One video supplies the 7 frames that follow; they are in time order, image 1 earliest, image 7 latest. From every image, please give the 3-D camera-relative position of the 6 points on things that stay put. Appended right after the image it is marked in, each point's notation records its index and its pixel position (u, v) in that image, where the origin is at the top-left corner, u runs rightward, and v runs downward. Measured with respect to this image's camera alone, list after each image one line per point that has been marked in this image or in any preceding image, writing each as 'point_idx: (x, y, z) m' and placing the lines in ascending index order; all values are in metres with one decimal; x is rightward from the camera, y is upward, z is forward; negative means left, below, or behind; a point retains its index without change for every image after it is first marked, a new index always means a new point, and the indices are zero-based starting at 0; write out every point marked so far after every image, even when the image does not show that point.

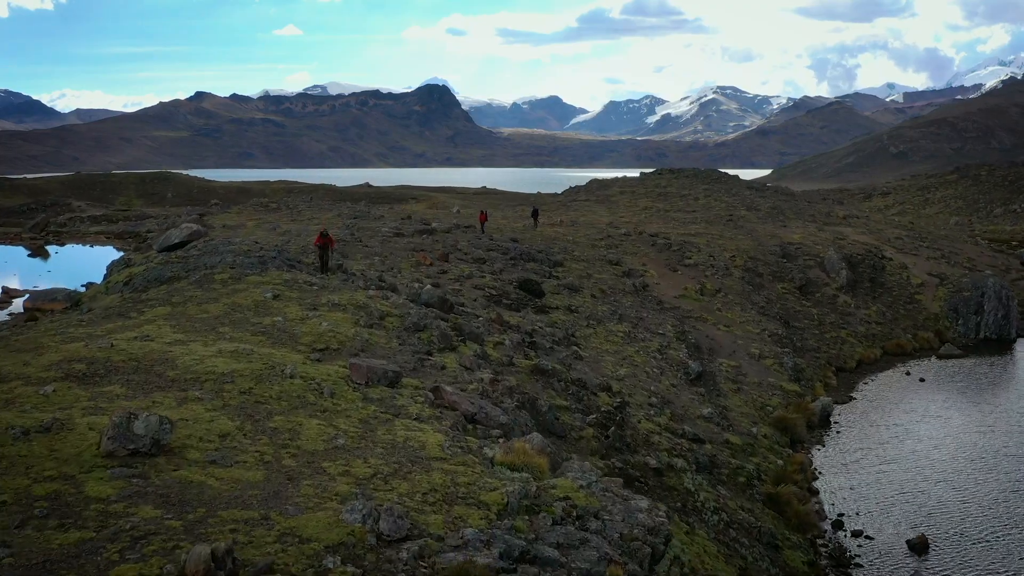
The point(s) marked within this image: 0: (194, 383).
0: (-3.8, -1.2, +12.2) m
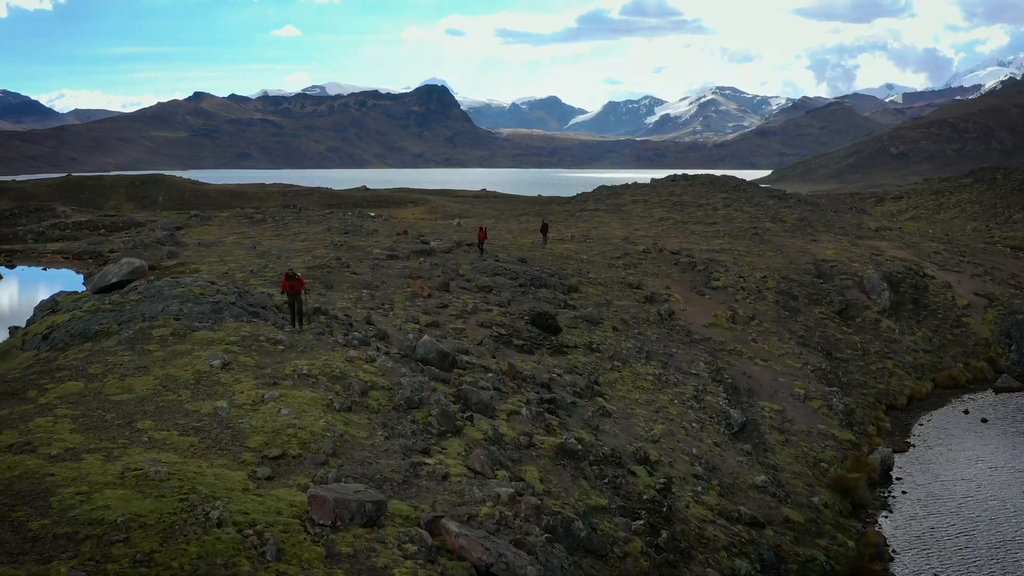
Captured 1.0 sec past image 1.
0: (-3.5, -2.0, +8.0) m
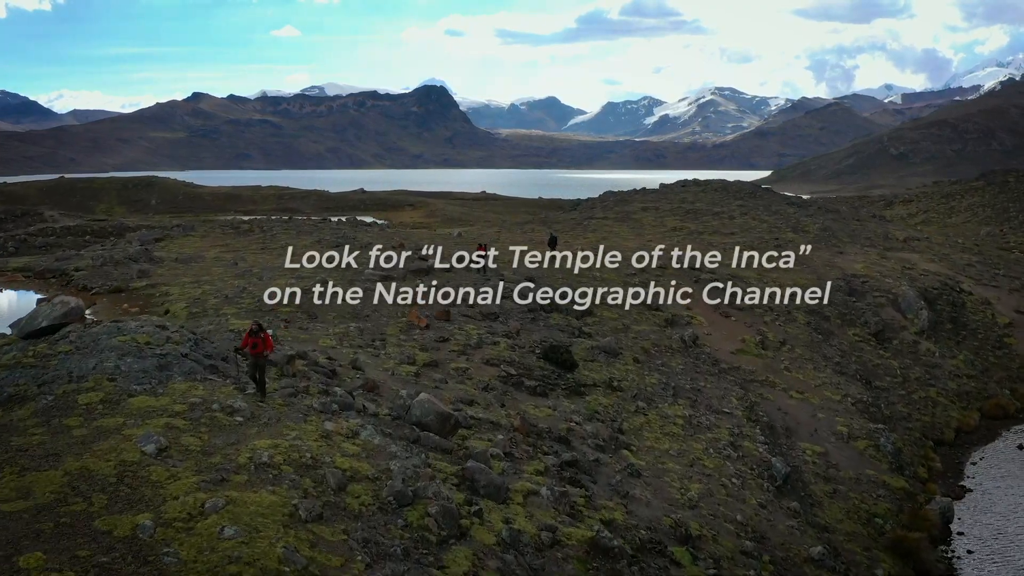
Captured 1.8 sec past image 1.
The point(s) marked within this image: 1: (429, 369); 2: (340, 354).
0: (-3.3, -2.7, +4.9) m
1: (-1.6, -1.5, +19.0) m
2: (-3.1, -1.2, +18.2) m
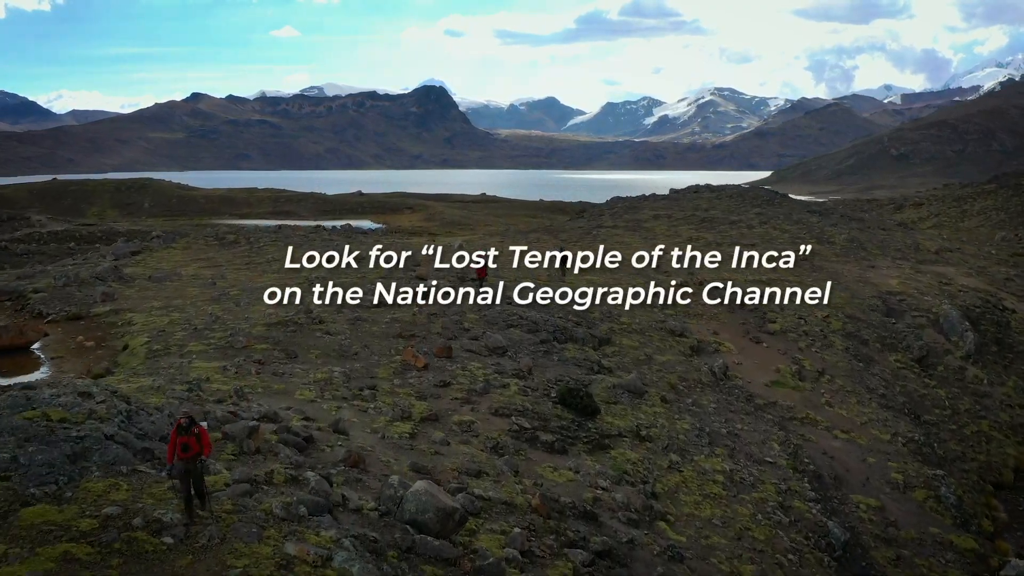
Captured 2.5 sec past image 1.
0: (-3.1, -3.3, +1.7) m
1: (-1.3, -2.2, +15.9) m
2: (-2.9, -1.8, +15.0) m
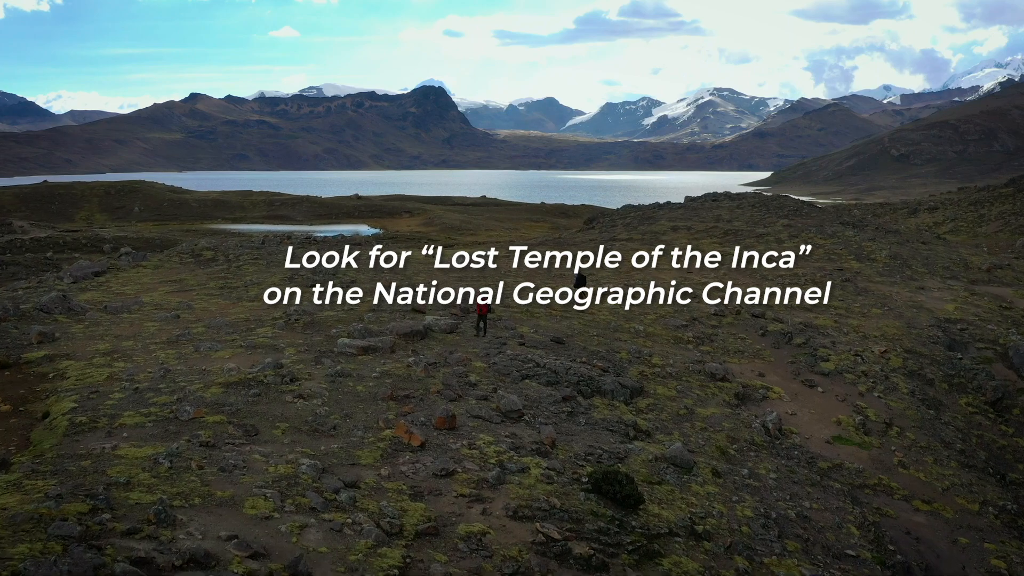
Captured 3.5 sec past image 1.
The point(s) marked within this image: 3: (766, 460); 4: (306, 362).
0: (-2.7, -4.2, -2.5) m
1: (-1.0, -3.0, +11.7) m
2: (-2.6, -2.7, +10.9) m
3: (+5.0, -3.4, +19.9) m
4: (-3.8, -1.4, +19.1) m
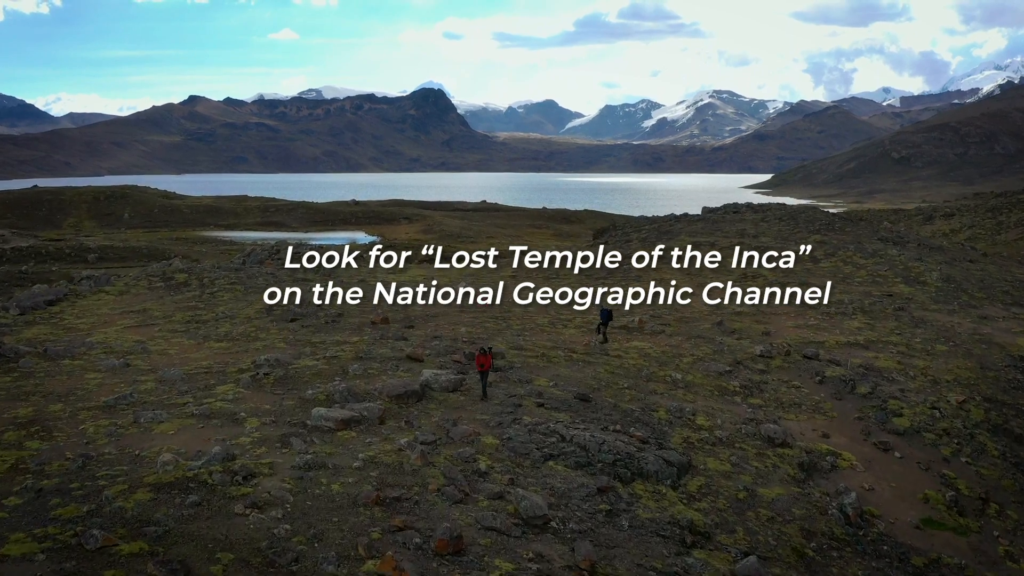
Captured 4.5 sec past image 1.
0: (-2.4, -5.0, -6.6) m
1: (-0.7, -3.9, +7.5) m
2: (-2.3, -3.6, +6.7) m
3: (+5.3, -4.3, +15.7) m
4: (-3.5, -2.3, +15.0) m
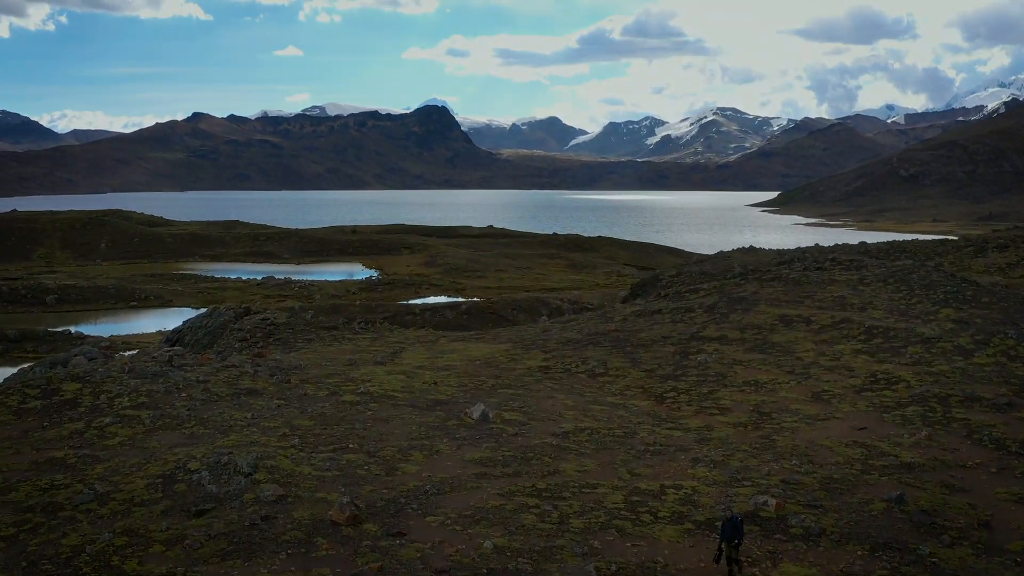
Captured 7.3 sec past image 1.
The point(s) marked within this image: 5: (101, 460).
0: (-1.7, -7.2, -17.7) m
1: (+0.1, -6.3, -3.5) m
2: (-1.4, -5.9, -4.4) m
3: (+6.1, -6.8, +4.6) m
4: (-2.7, -4.8, +3.9) m
5: (-7.7, -3.2, +19.3) m
